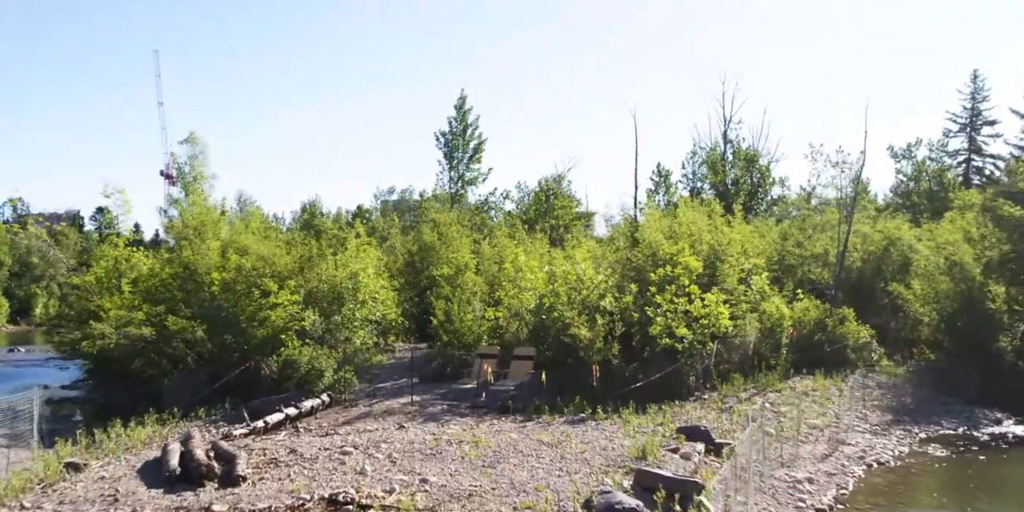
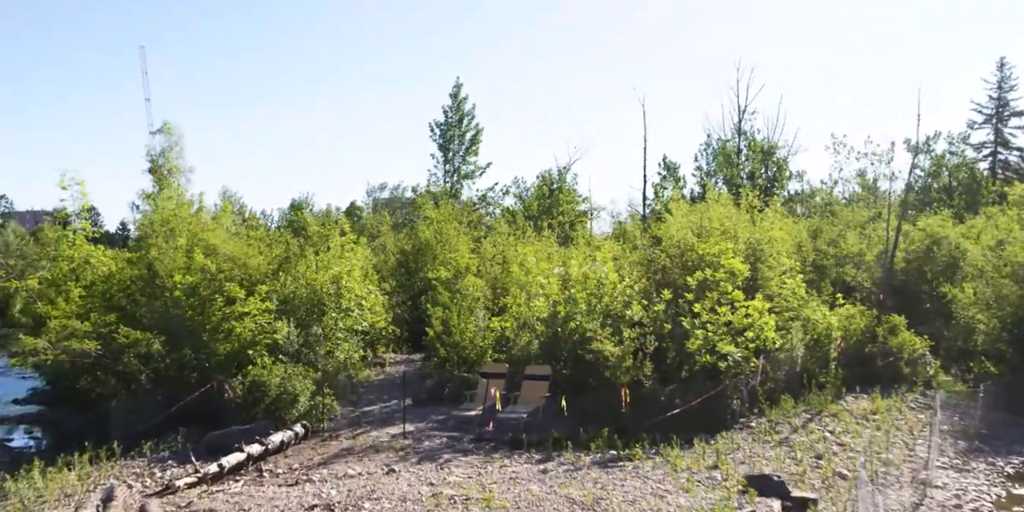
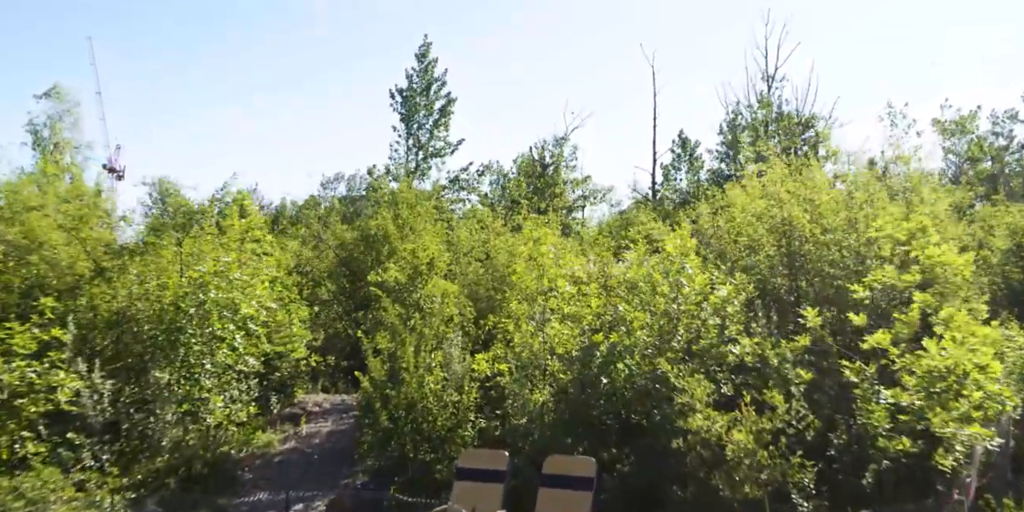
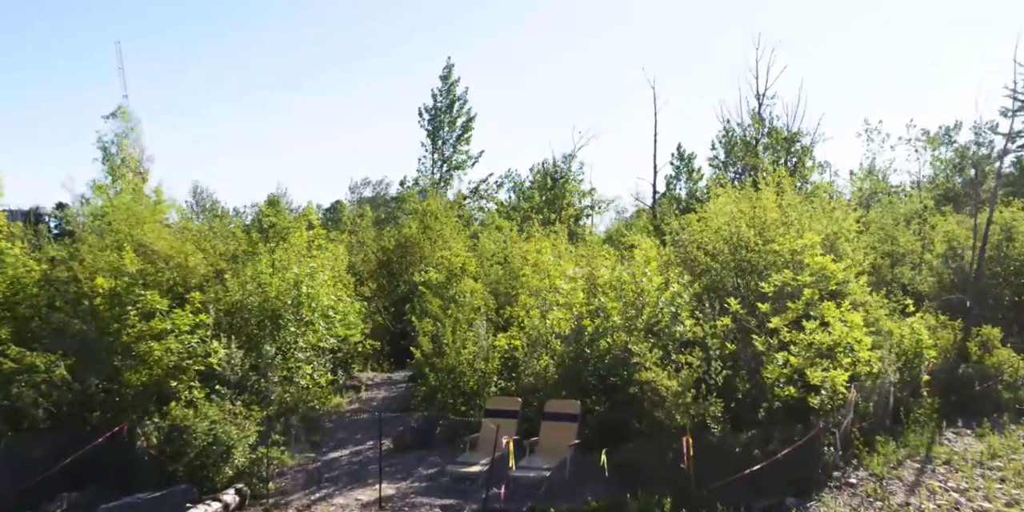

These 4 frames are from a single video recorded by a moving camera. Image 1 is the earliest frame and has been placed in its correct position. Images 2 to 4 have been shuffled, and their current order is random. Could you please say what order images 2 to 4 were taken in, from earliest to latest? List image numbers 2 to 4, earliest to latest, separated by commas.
2, 4, 3
